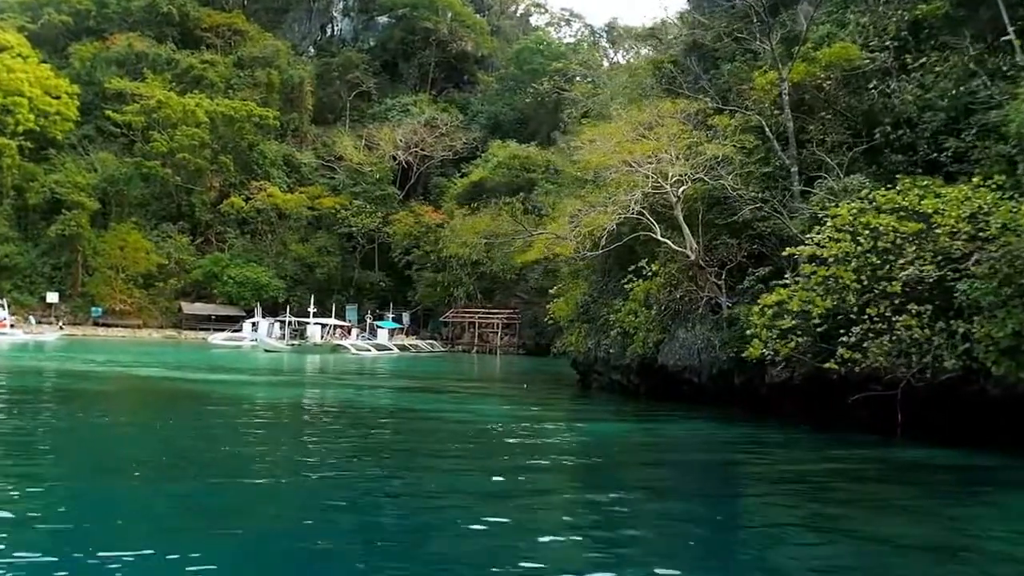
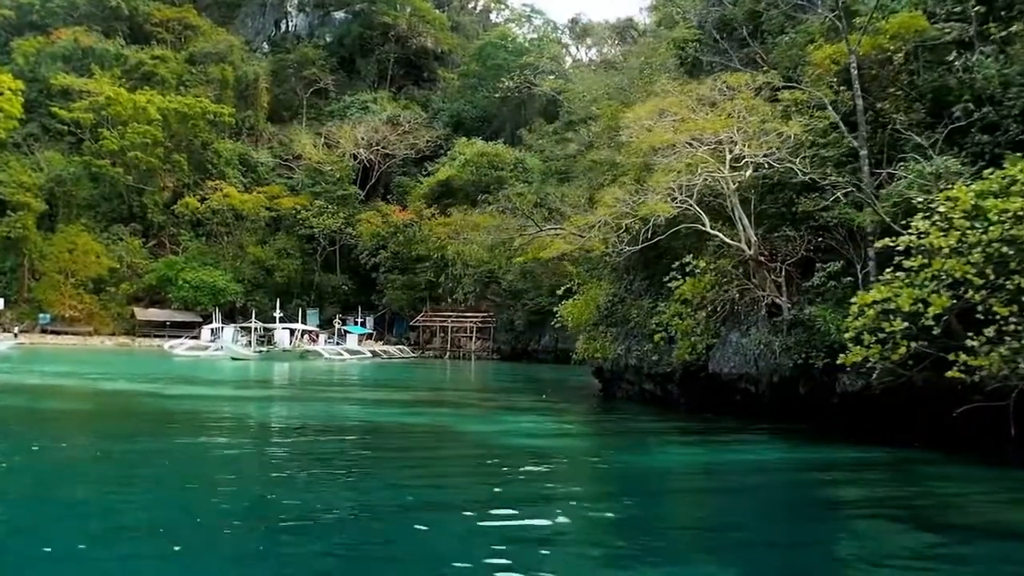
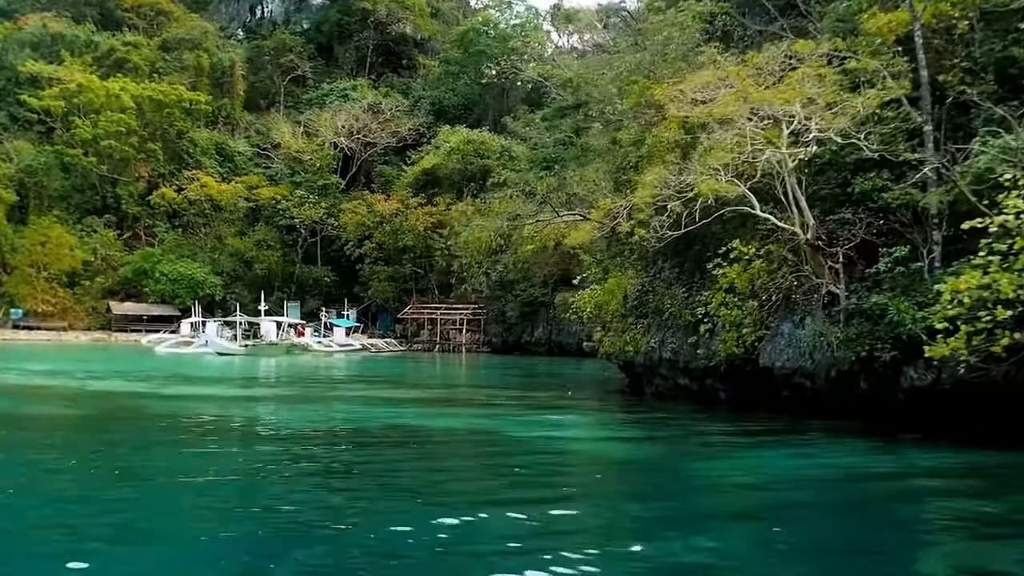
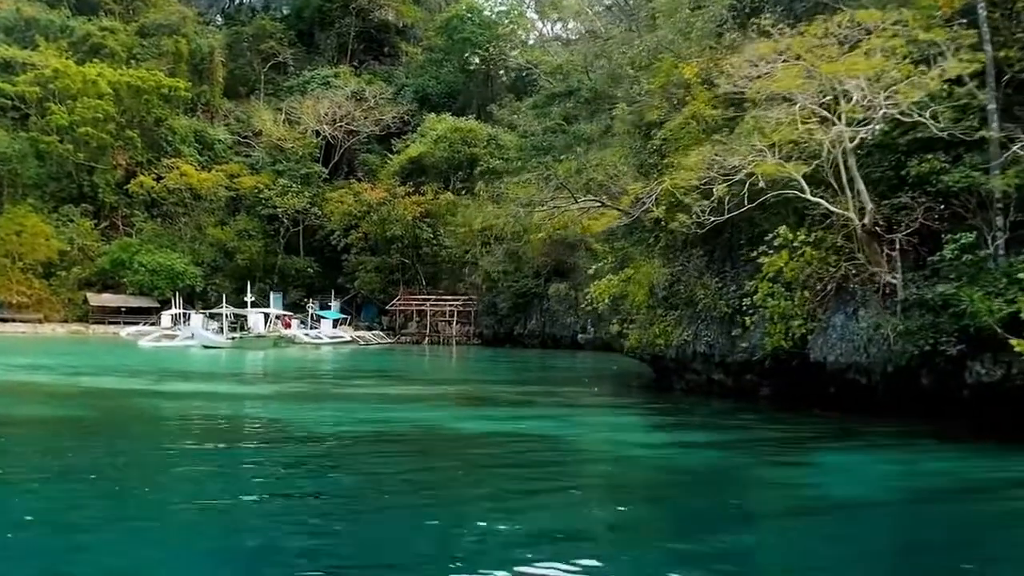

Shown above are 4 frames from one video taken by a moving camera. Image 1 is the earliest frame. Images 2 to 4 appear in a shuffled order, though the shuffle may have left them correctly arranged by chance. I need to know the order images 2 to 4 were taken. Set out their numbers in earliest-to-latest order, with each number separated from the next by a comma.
2, 3, 4
